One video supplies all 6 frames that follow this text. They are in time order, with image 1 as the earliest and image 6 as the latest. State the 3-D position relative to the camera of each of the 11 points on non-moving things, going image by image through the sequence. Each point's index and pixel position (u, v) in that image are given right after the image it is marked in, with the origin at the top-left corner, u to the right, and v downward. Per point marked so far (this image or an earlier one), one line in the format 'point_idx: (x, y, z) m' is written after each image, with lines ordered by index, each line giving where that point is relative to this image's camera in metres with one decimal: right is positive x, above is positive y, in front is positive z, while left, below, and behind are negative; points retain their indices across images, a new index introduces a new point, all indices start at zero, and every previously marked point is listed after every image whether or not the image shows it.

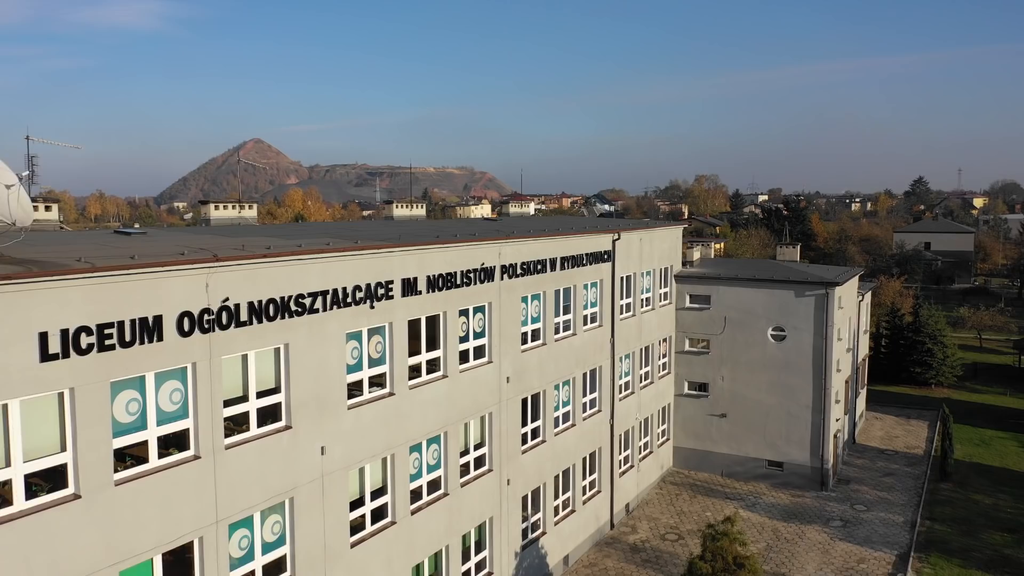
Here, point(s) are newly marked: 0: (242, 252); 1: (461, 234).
0: (-4.5, +0.6, +13.1) m
1: (-1.2, +1.3, +19.1) m
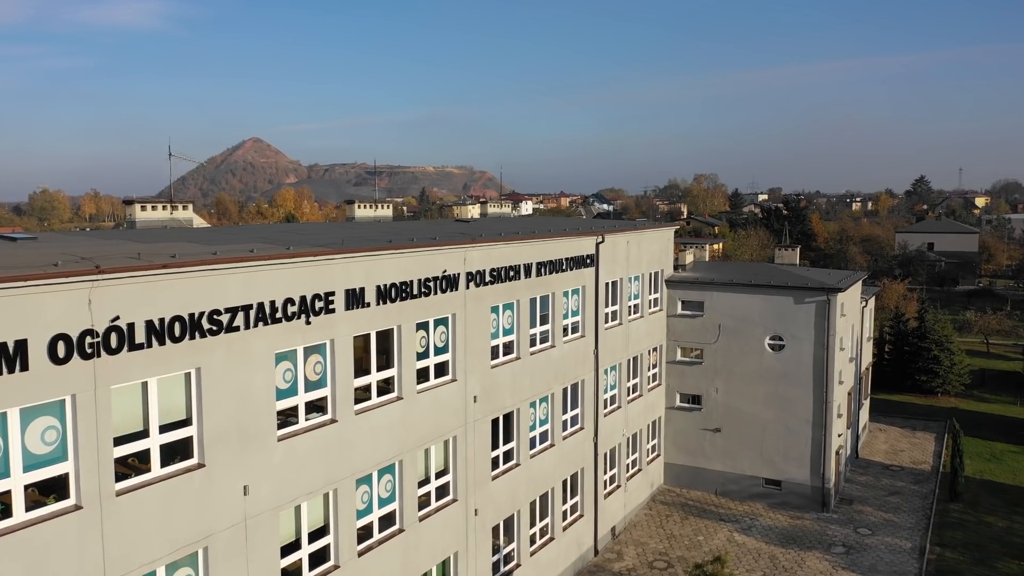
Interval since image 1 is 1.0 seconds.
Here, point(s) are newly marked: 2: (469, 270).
0: (-5.3, +0.4, +11.1) m
1: (-2.0, +1.1, +17.1) m
2: (-1.0, +0.4, +18.0) m
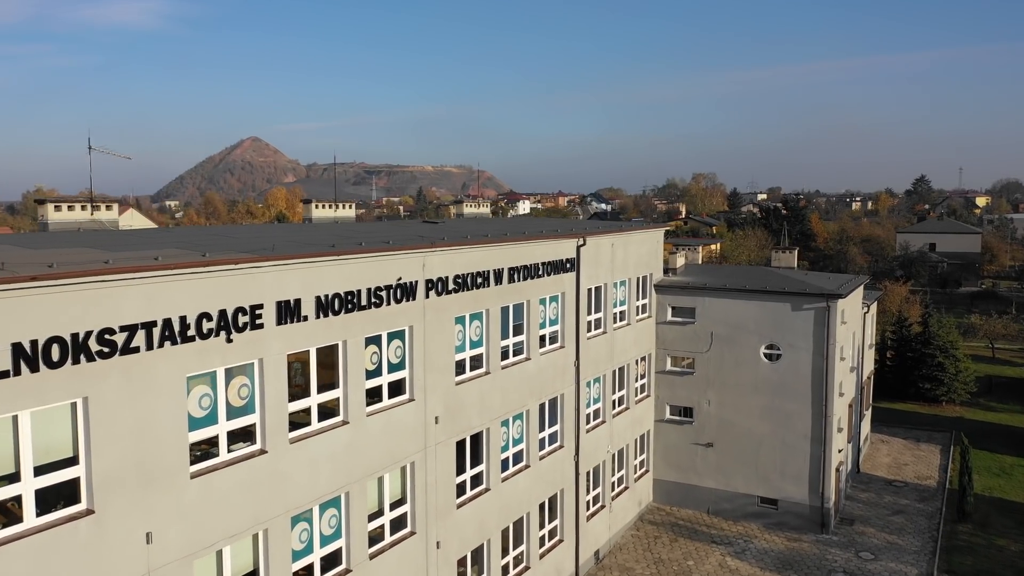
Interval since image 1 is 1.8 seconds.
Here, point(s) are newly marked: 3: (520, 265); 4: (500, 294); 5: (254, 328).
0: (-6.0, +0.2, +9.3) m
1: (-2.7, +0.9, +15.3) m
2: (-1.7, +0.2, +16.2) m
3: (+0.2, +0.6, +19.4) m
4: (-0.3, -0.1, +18.7) m
5: (-4.0, -0.6, +12.3) m
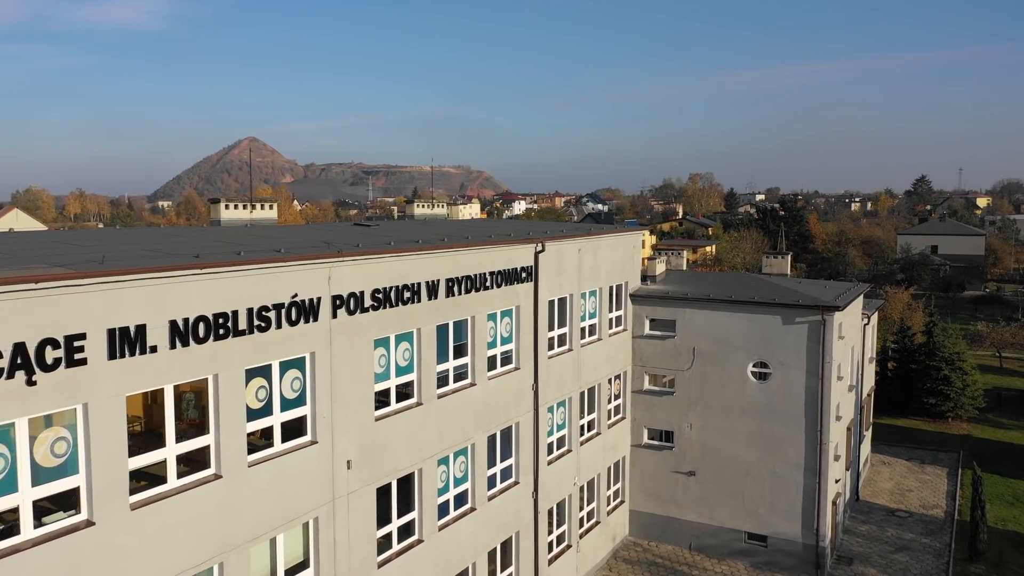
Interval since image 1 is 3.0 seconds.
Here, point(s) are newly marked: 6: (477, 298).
0: (-7.2, -0.1, +6.5) m
1: (-4.0, +0.6, +12.5) m
2: (-3.0, -0.1, +13.3) m
3: (-1.1, +0.3, +16.6) m
4: (-1.5, -0.4, +15.9) m
5: (-5.3, -0.9, +9.5) m
6: (-0.8, -0.2, +17.2) m
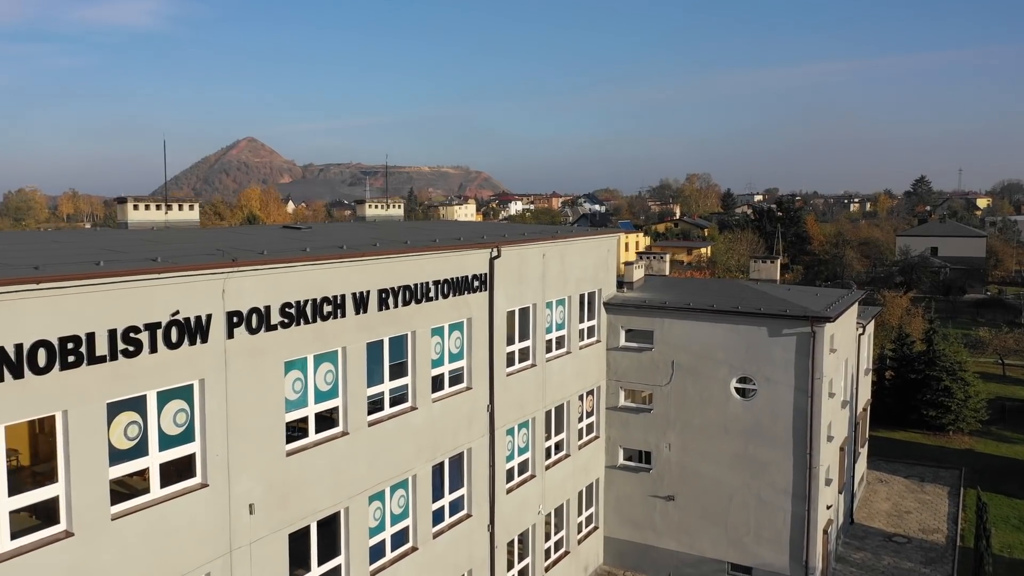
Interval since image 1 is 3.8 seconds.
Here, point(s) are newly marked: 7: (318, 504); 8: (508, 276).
0: (-8.3, -0.3, +4.5) m
1: (-5.0, +0.4, +10.5) m
2: (-4.0, -0.3, +11.4) m
3: (-2.1, 0.0, +14.6) m
4: (-2.6, -0.7, +13.9) m
5: (-6.4, -1.1, +7.5) m
6: (-1.8, -0.4, +15.2) m
7: (-3.2, -3.6, +13.1) m
8: (-0.1, +0.3, +18.0) m
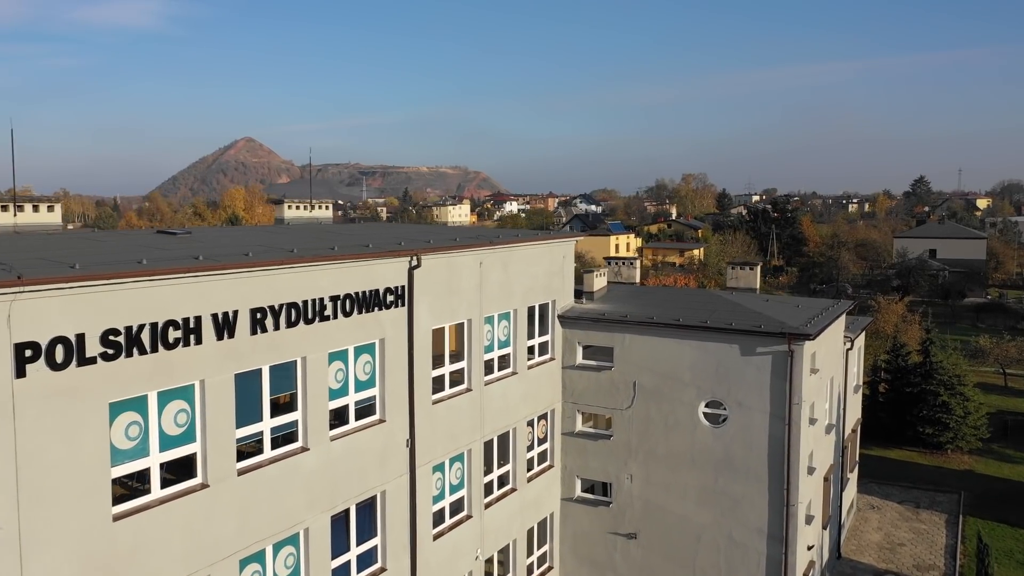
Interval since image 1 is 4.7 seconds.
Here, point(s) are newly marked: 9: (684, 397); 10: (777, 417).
0: (-9.7, -0.6, +2.0) m
1: (-6.5, +0.1, +8.0) m
2: (-5.5, -0.6, +8.9) m
3: (-3.6, -0.2, +12.1) m
4: (-4.0, -0.9, +11.4) m
5: (-7.8, -1.4, +5.0) m
6: (-3.3, -0.7, +12.7) m
7: (-4.7, -3.9, +10.6) m
8: (-1.5, 0.0, +15.5) m
9: (+4.2, -2.6, +19.0) m
10: (+6.0, -2.9, +17.7) m
